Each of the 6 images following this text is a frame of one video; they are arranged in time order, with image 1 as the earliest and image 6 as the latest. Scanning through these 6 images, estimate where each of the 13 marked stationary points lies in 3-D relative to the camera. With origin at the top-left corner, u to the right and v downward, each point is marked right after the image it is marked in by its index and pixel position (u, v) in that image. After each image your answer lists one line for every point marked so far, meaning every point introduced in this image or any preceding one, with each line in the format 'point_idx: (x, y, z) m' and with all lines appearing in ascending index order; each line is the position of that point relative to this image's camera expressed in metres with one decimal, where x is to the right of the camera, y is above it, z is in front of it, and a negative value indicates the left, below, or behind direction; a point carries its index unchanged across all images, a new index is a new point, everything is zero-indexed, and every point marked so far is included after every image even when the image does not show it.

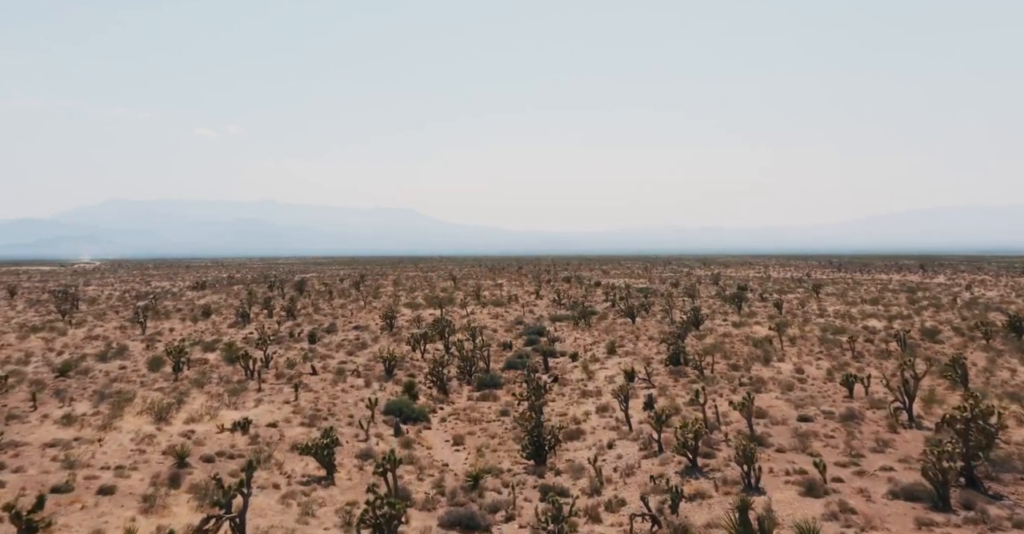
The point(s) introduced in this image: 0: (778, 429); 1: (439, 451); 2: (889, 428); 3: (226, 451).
0: (+7.1, -4.3, +17.9) m
1: (-2.0, -5.1, +19.1) m
2: (+9.8, -4.2, +17.7) m
3: (-6.9, -4.5, +16.5) m
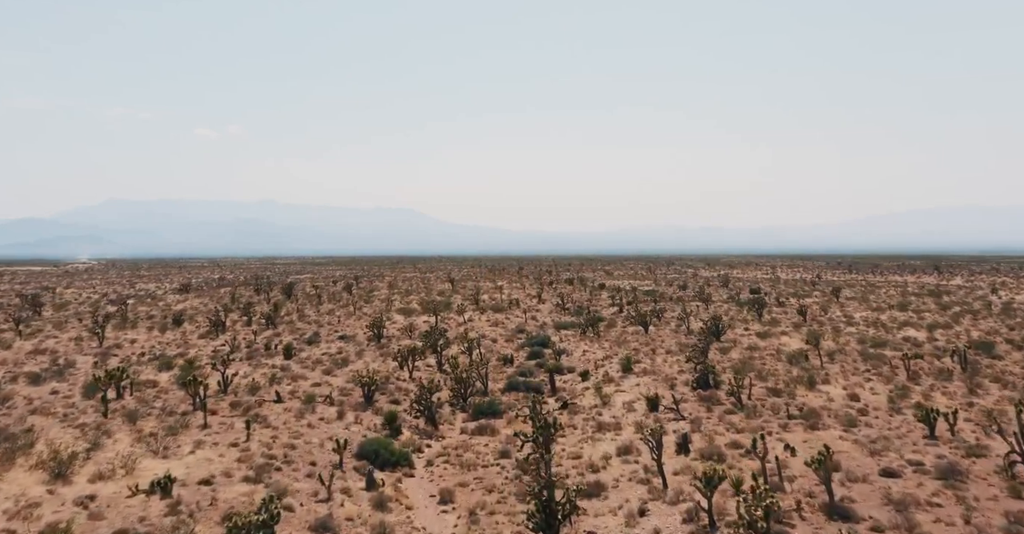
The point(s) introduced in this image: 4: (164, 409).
0: (+7.1, -4.6, +13.8) m
1: (-2.0, -5.4, +15.0) m
2: (+9.9, -4.5, +13.6) m
3: (-6.9, -4.7, +12.4) m
4: (-10.1, -4.2, +19.9) m
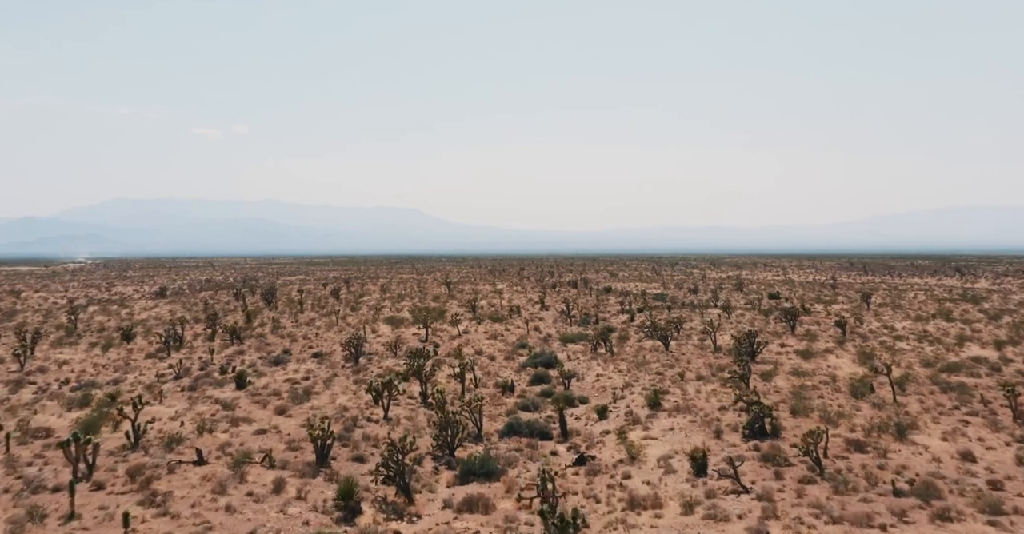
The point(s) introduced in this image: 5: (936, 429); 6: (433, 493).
0: (+7.1, -5.0, +8.3) m
1: (-2.0, -5.8, +9.4) m
2: (+9.9, -4.9, +8.0) m
3: (-6.9, -5.1, +6.9) m
4: (-10.1, -4.6, +14.4) m
5: (+12.1, -4.6, +19.5) m
6: (-1.9, -5.4, +16.4) m
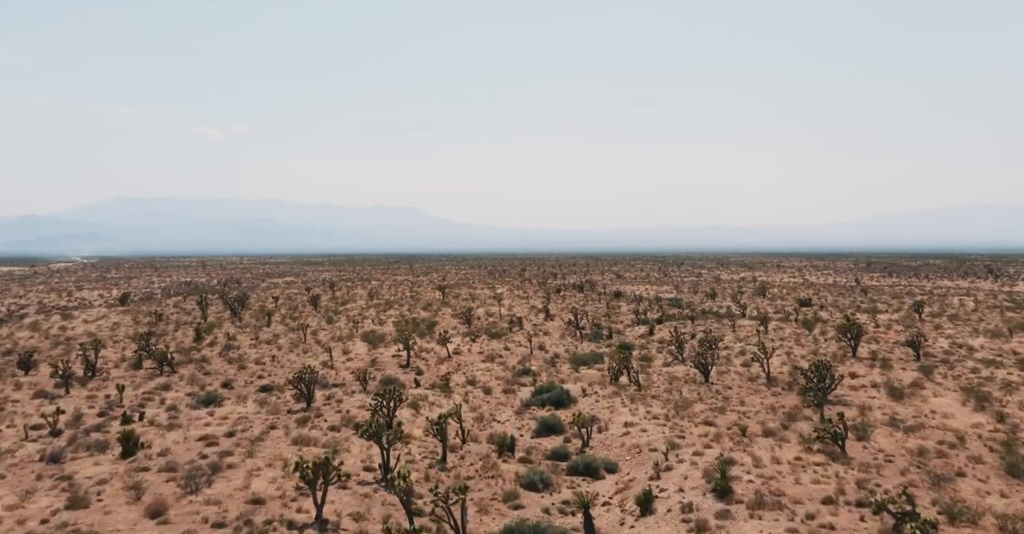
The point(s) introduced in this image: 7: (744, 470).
0: (+7.1, -5.4, +0.6) m
1: (-2.0, -6.3, +1.8) m
2: (+9.9, -5.4, +0.4) m
3: (-6.9, -5.6, -0.7) m
4: (-10.2, -5.0, +6.8) m
5: (+12.1, -5.1, +11.9) m
6: (-1.9, -5.9, +8.8) m
7: (+5.9, -5.1, +17.2) m
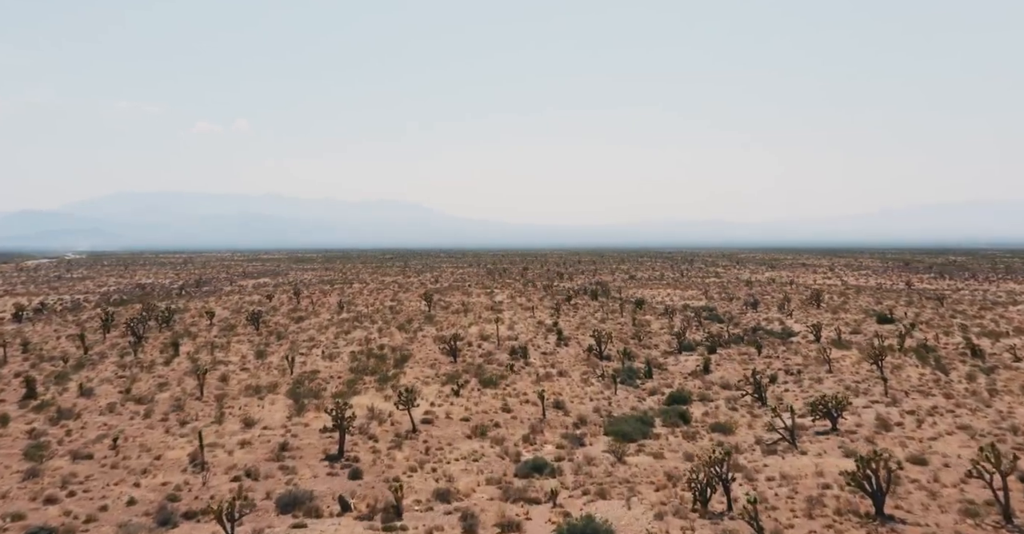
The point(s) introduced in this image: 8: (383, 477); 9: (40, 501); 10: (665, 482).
0: (+7.1, -6.4, -13.2) m
1: (-2.0, -7.2, -12.0) m
2: (+9.9, -6.3, -13.5) m
3: (-6.9, -6.6, -14.6) m
4: (-10.1, -5.9, -7.1) m
5: (+12.2, -5.9, -2.0) m
6: (-1.9, -6.8, -5.0) m
7: (+6.0, -5.9, +3.3) m
8: (-3.6, -5.8, +19.2) m
9: (-11.3, -5.5, +16.5) m
10: (+4.3, -5.8, +19.3) m
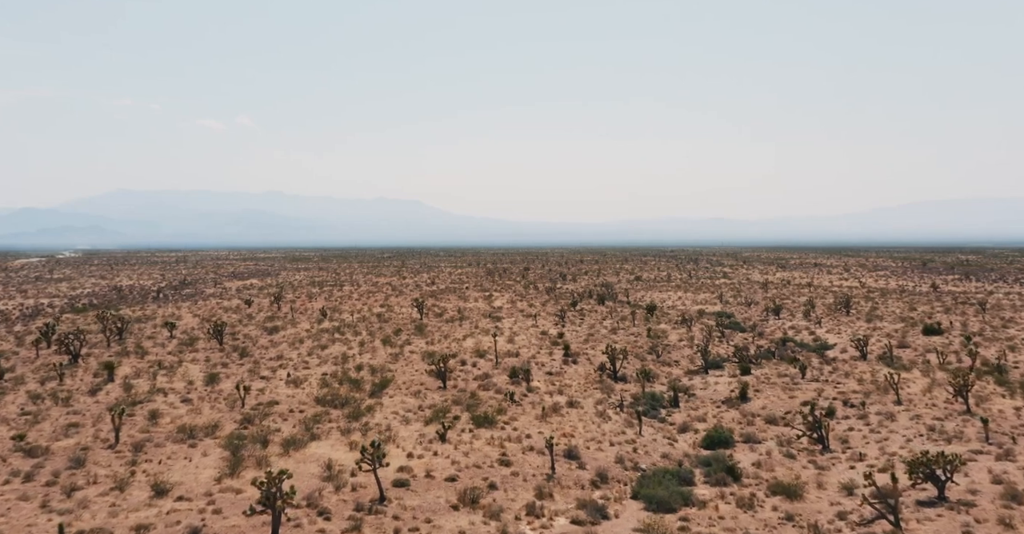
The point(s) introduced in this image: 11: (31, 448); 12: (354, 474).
0: (+7.1, -6.8, -19.0) m
1: (-2.0, -7.7, -17.8) m
2: (+9.9, -6.8, -19.3) m
3: (-6.9, -7.0, -20.4) m
4: (-10.1, -6.4, -12.9) m
5: (+12.2, -6.4, -7.8) m
6: (-1.9, -7.2, -10.8) m
7: (+5.9, -6.3, -2.4) m
8: (-3.6, -6.1, +13.4) m
9: (-11.3, -5.9, +10.7) m
10: (+4.3, -6.2, +13.5) m
11: (-14.0, -5.3, +20.2) m
12: (-4.3, -5.6, +18.8) m
